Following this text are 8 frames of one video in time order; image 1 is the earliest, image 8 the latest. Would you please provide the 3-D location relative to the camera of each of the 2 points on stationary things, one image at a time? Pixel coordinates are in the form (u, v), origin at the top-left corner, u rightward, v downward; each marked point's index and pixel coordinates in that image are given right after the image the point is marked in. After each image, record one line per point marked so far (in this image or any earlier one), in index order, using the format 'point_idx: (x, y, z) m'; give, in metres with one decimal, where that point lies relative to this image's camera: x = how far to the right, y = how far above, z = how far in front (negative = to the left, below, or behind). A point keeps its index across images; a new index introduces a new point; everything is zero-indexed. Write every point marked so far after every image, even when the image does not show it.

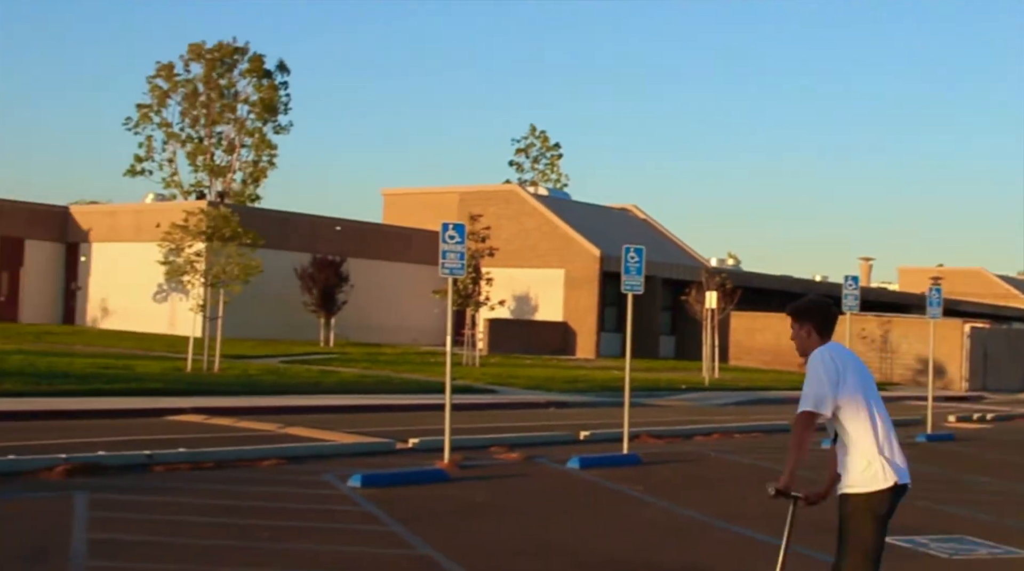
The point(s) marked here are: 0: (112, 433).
0: (-5.5, -2.1, +16.7) m
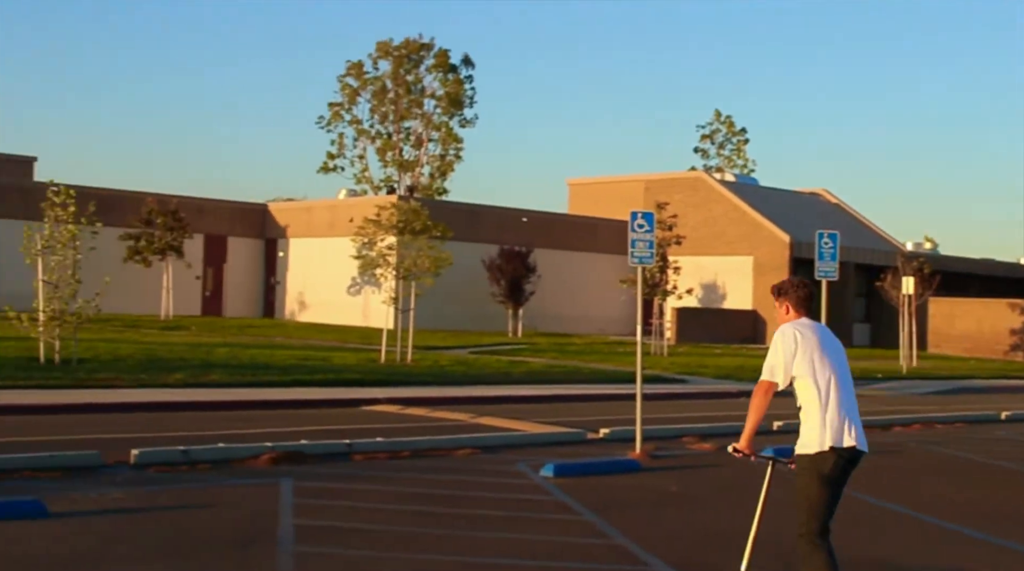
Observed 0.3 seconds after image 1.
0: (-2.8, -2.0, +17.3) m
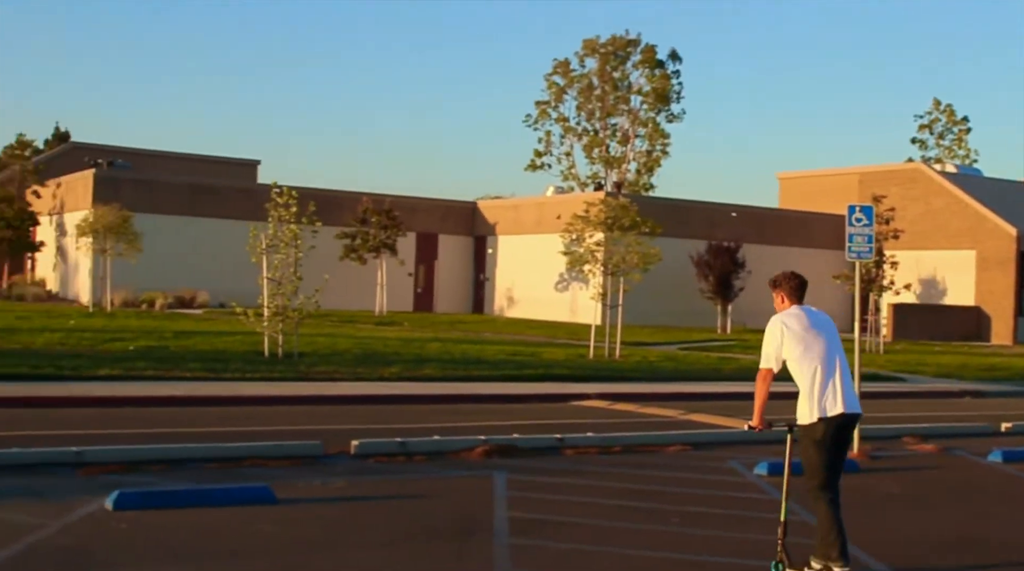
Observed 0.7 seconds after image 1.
0: (+0.2, -1.9, +17.5) m
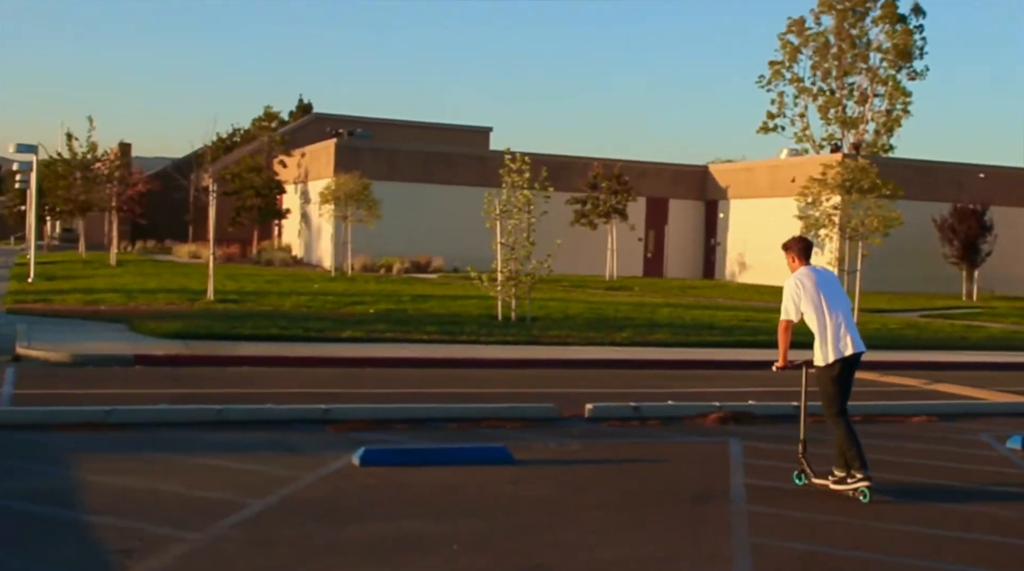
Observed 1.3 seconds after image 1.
0: (+3.5, -1.4, +17.2) m
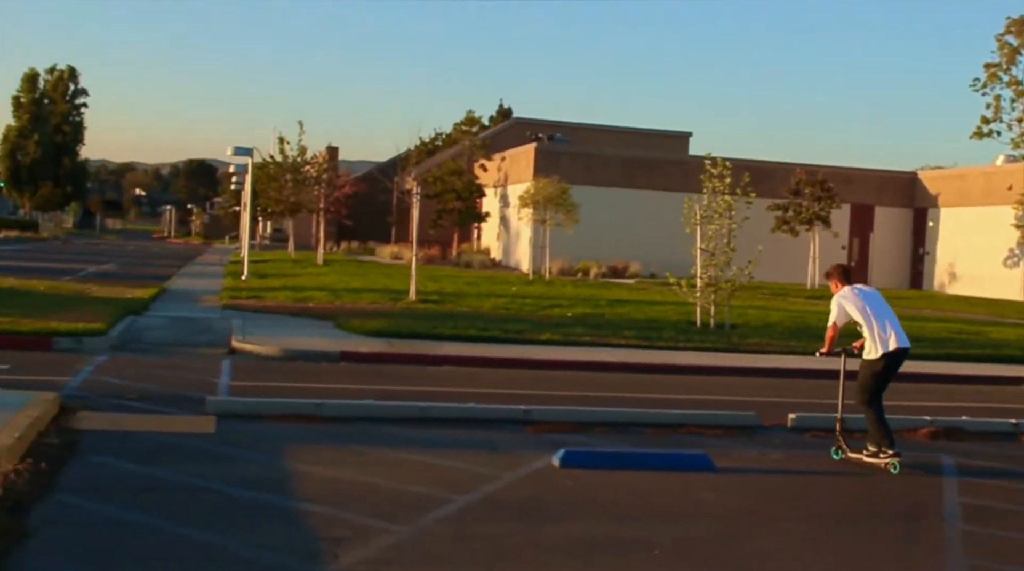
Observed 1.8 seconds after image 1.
0: (+6.3, -1.6, +16.5) m
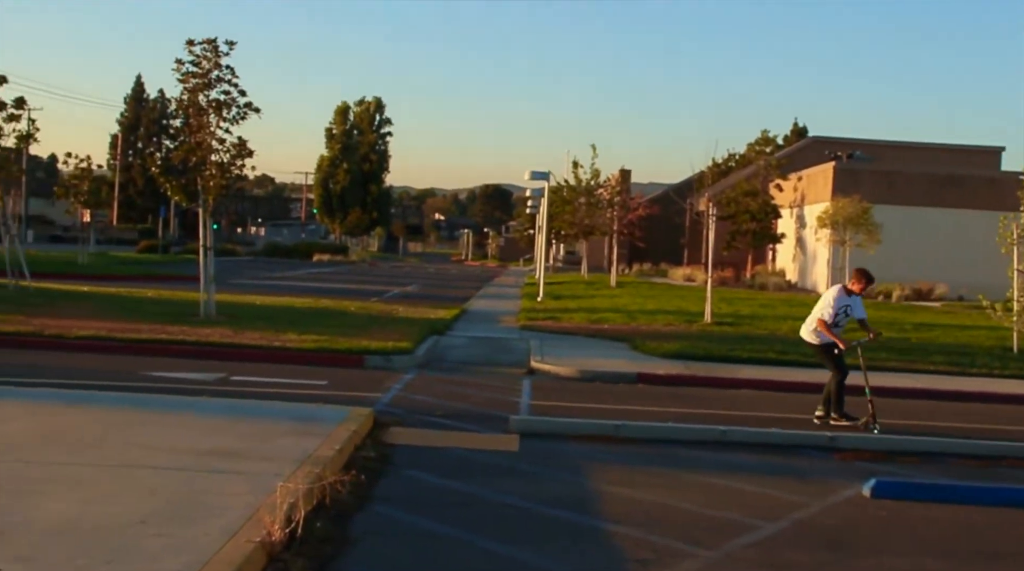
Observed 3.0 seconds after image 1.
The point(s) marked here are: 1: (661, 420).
0: (+10.1, -1.9, +14.7) m
1: (+1.9, -1.7, +15.2) m
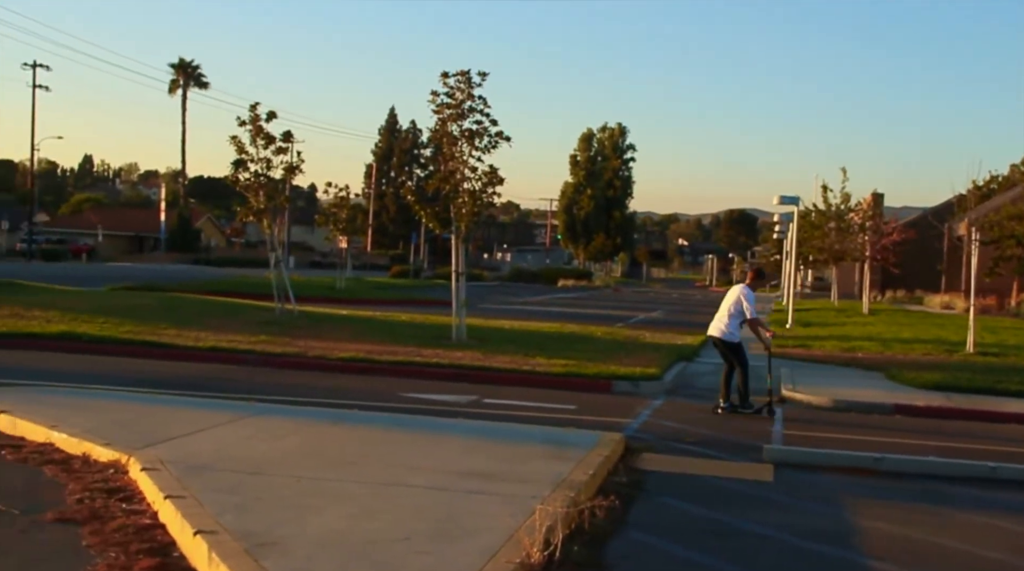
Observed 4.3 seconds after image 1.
0: (+13.0, -2.2, +12.6) m
1: (+5.0, -2.0, +14.6) m
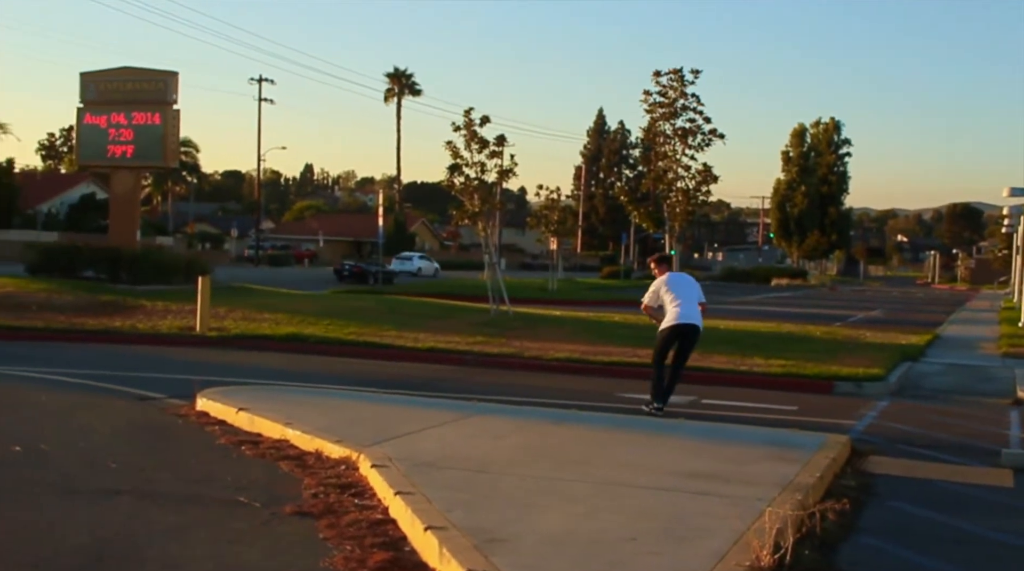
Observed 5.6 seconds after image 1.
0: (+15.3, -2.1, +10.5) m
1: (+7.6, -2.0, +13.7) m
